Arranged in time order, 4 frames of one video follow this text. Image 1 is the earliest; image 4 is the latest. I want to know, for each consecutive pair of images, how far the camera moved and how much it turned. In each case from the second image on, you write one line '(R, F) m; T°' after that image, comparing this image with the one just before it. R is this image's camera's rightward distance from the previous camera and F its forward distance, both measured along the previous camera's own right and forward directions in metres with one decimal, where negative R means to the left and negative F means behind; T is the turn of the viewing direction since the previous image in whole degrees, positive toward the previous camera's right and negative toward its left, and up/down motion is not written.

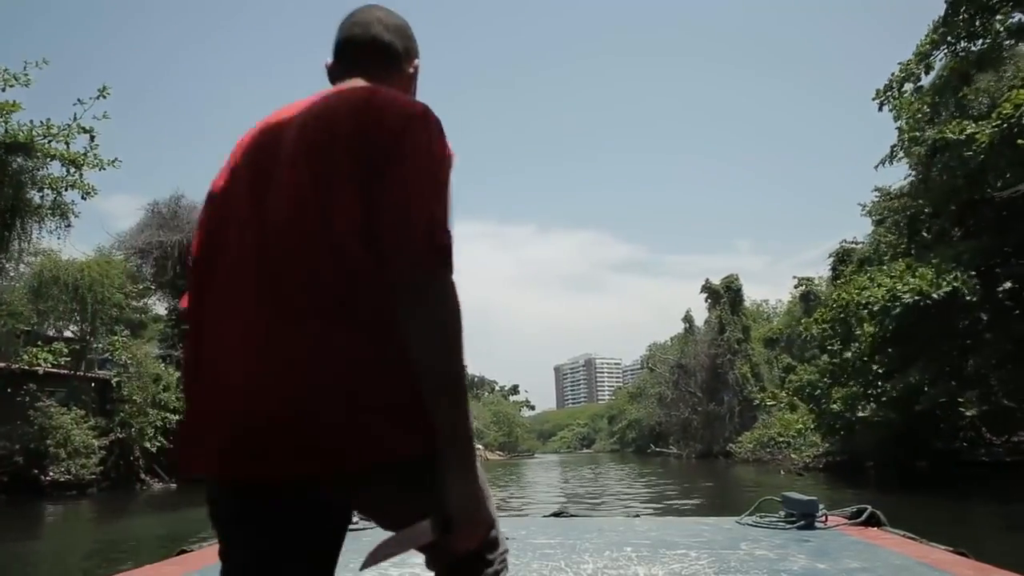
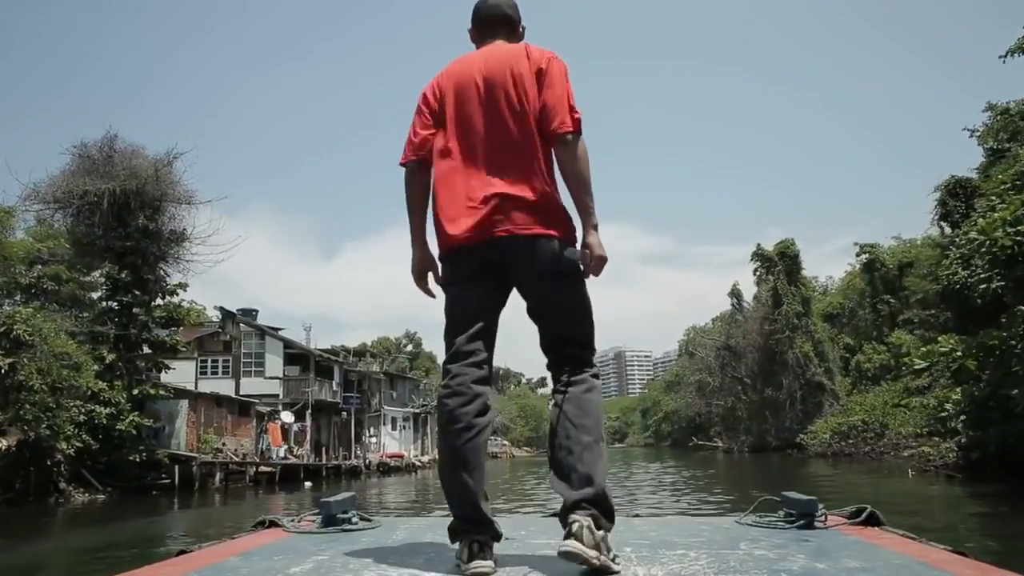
(+0.2, +4.3) m; -2°
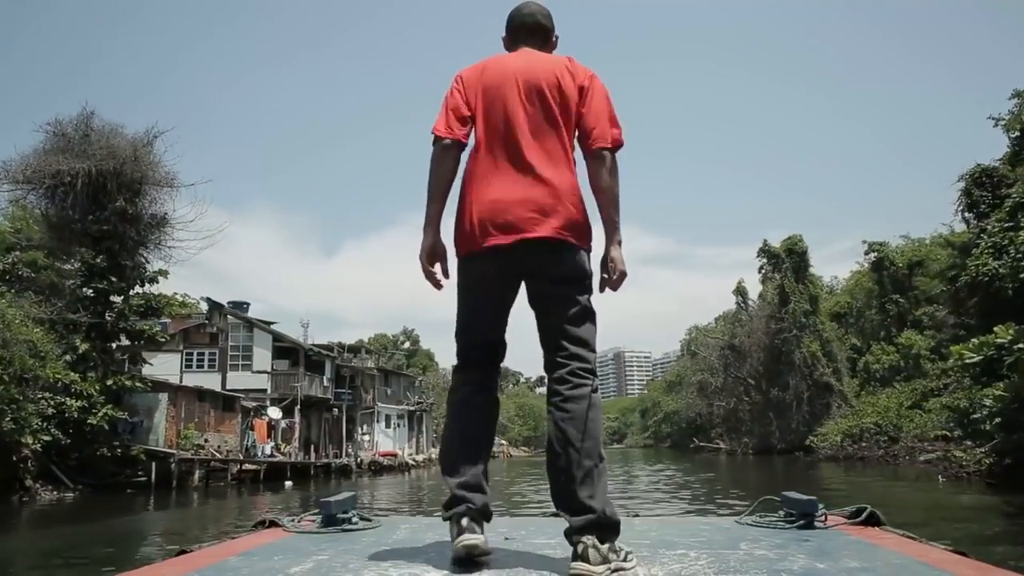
(0.0, +0.9) m; 0°
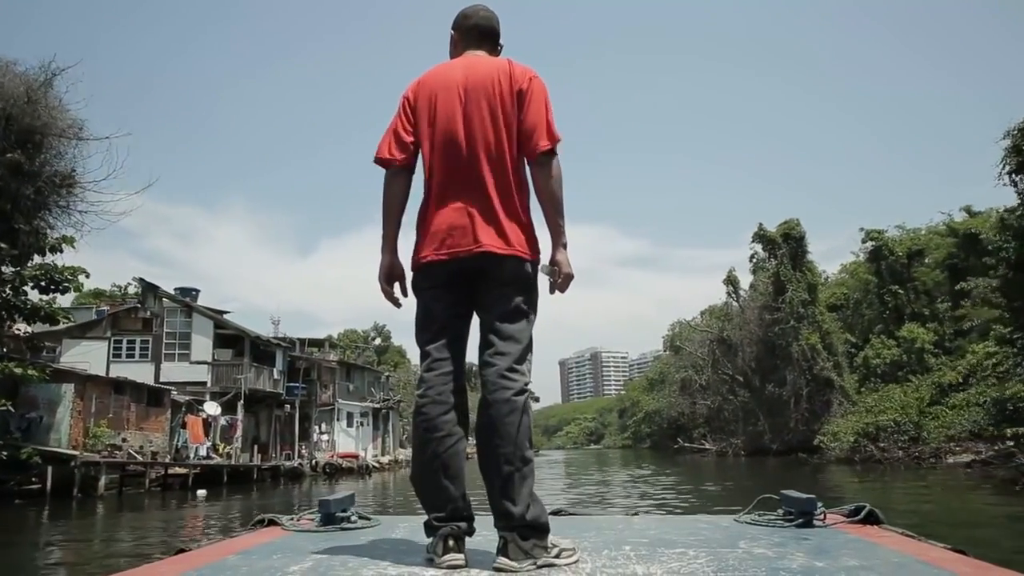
(+0.1, +2.4) m; +2°
